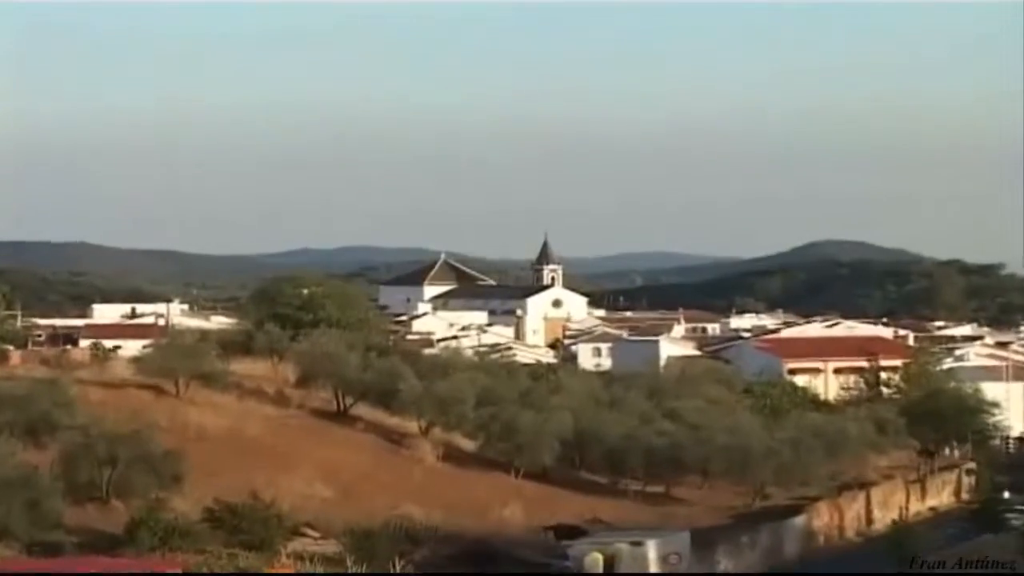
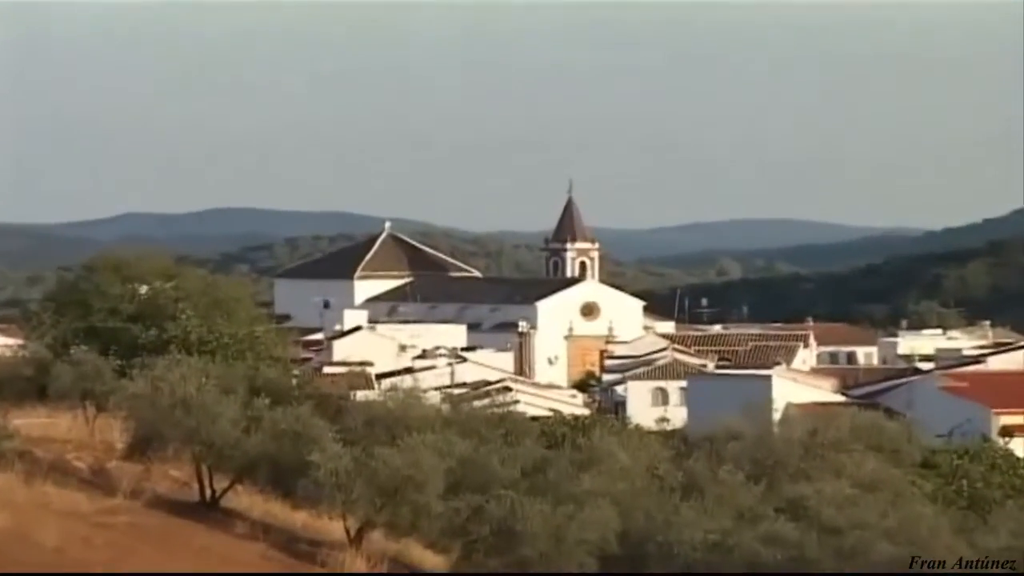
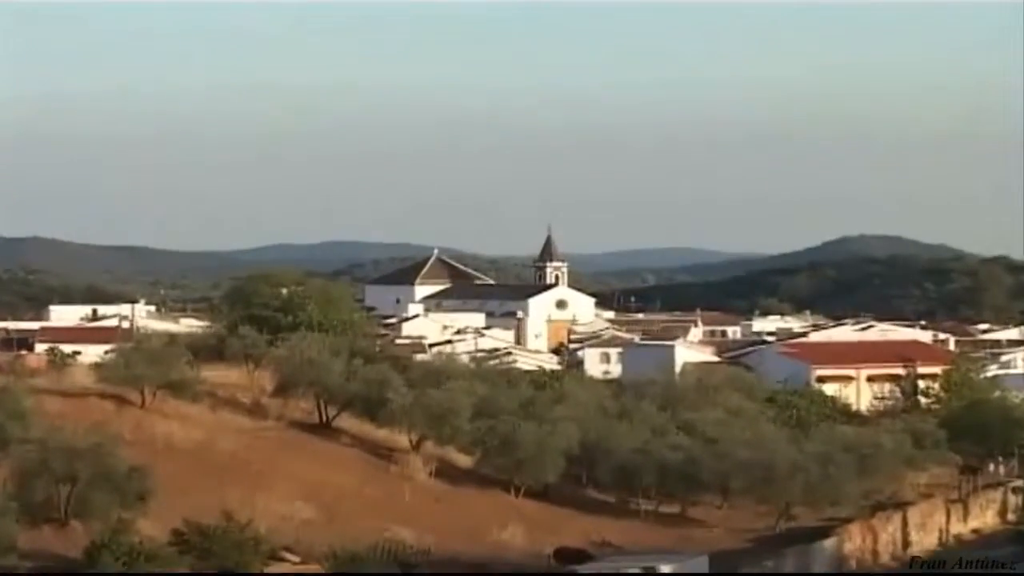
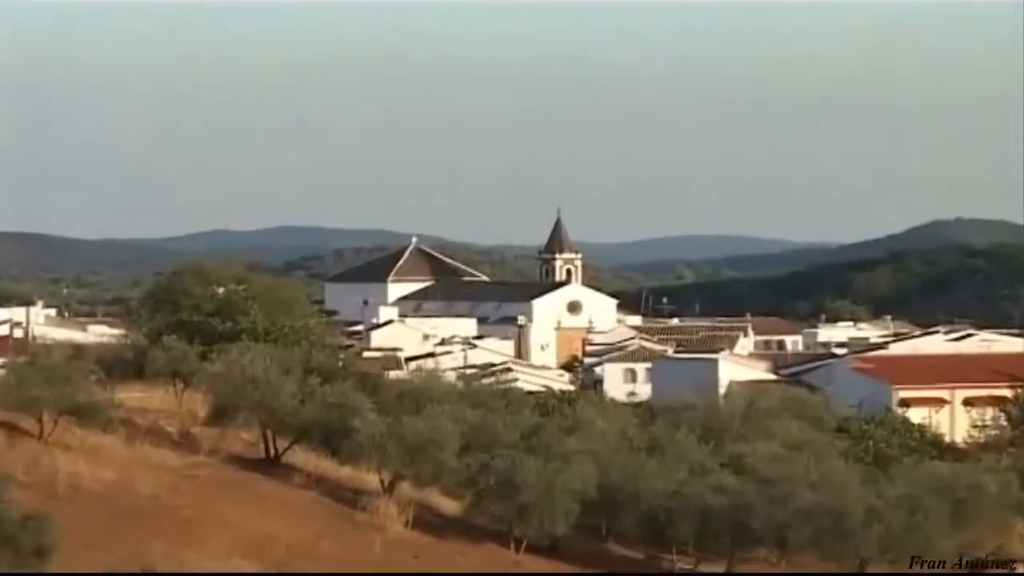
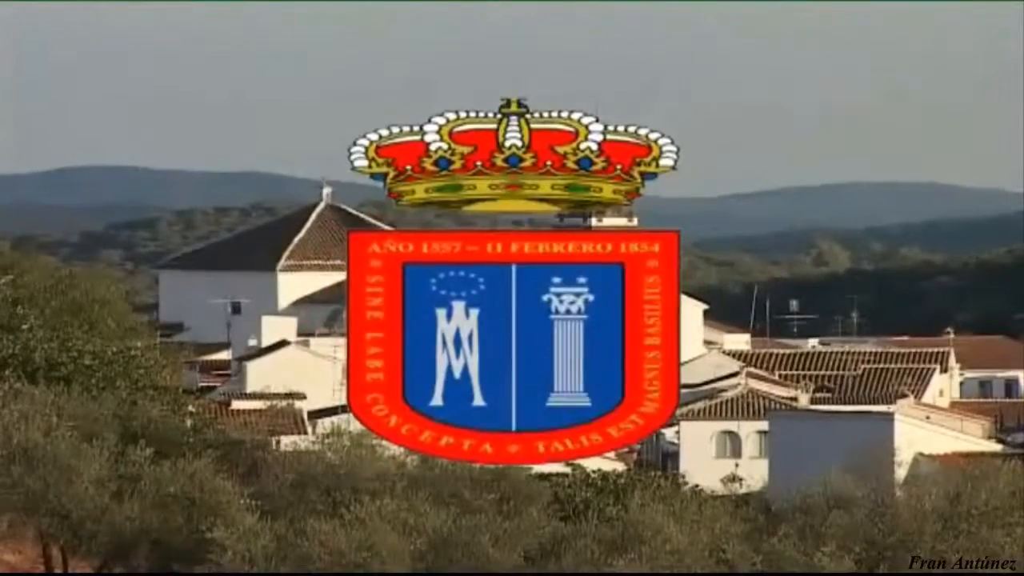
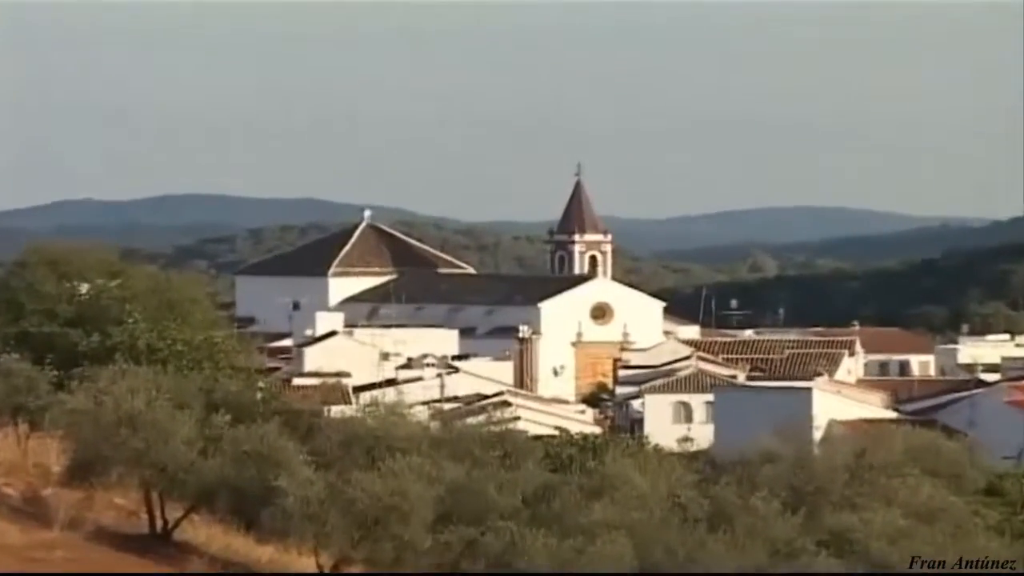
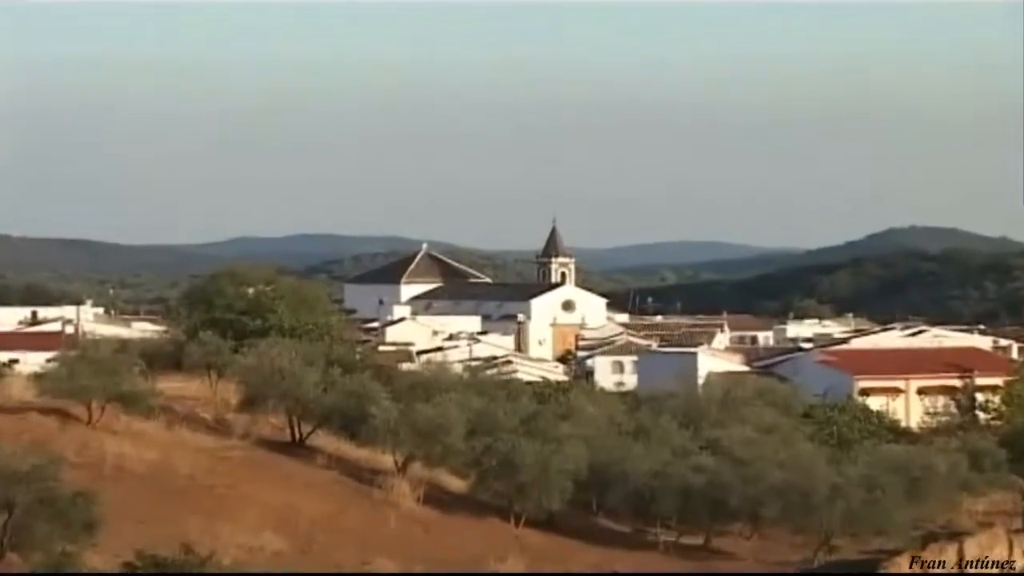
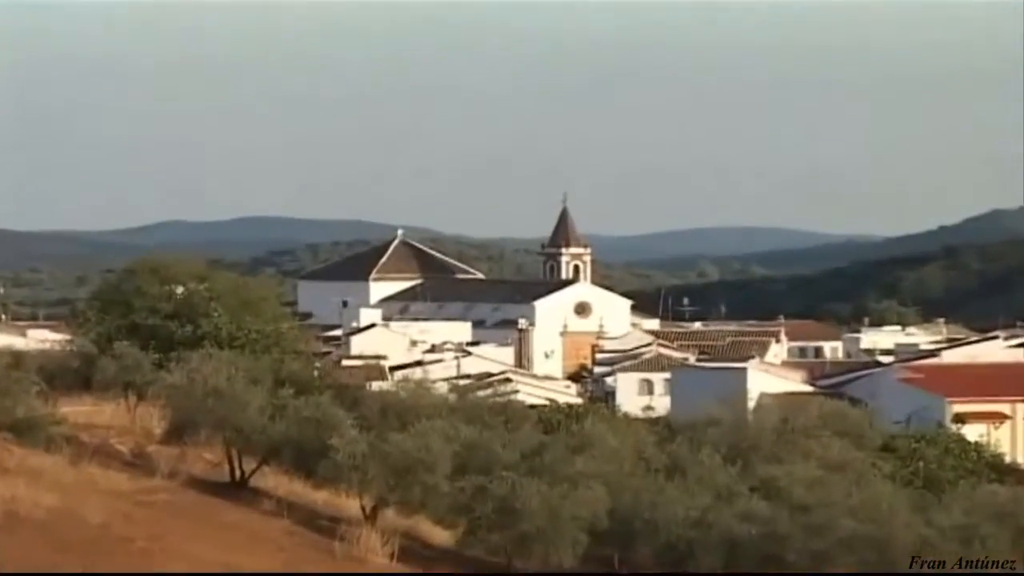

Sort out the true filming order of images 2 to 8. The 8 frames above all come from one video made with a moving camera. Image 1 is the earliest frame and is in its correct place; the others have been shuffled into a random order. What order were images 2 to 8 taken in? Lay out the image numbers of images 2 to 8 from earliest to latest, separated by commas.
3, 7, 4, 8, 2, 6, 5
